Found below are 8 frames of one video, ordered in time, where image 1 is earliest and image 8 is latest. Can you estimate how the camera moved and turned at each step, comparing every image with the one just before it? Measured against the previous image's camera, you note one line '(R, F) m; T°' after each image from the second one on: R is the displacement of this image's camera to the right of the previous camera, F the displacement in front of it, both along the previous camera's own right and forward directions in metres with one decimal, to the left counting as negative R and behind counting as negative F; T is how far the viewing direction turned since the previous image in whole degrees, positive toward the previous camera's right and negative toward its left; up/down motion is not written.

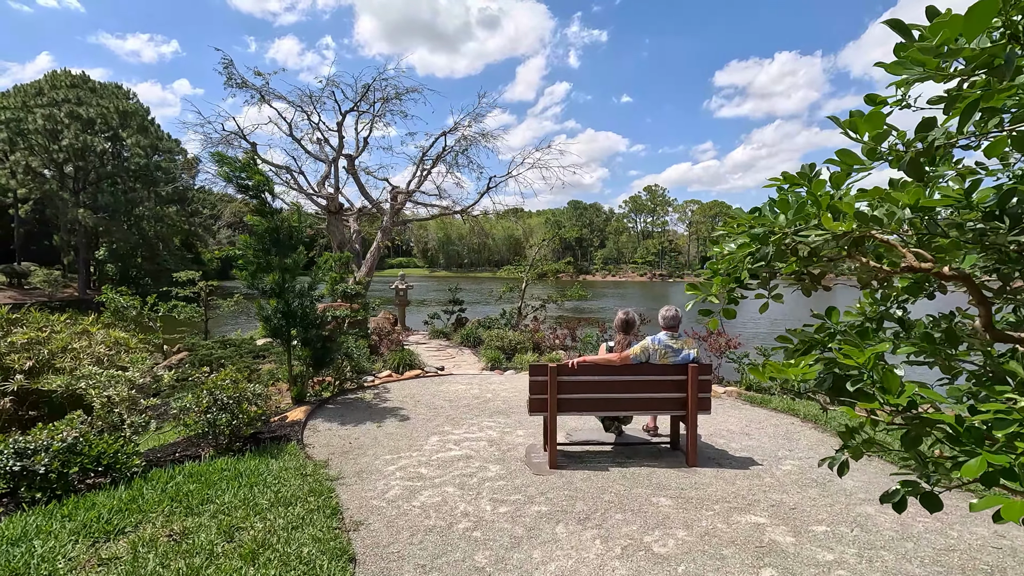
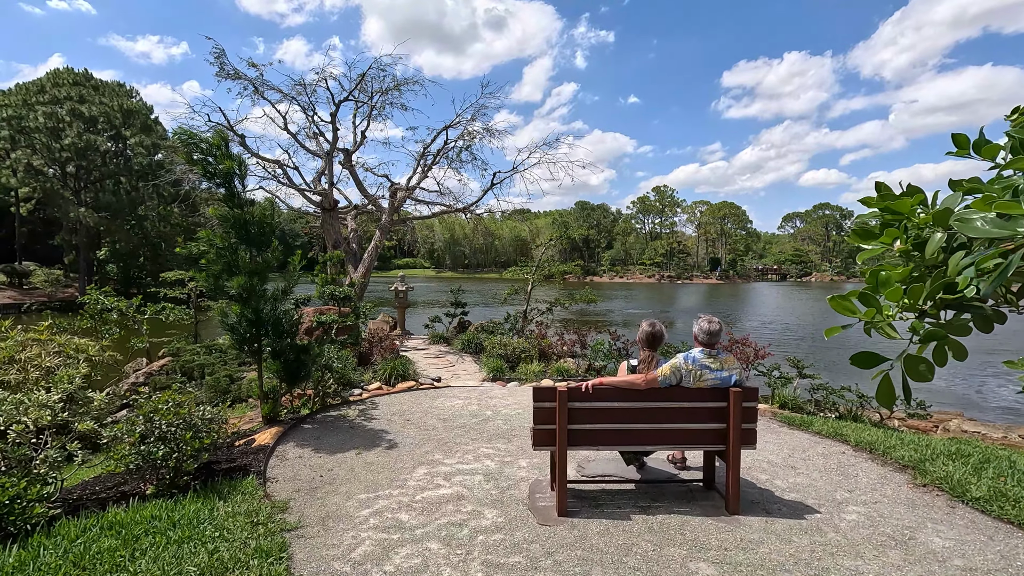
(0.0, +0.7) m; -1°
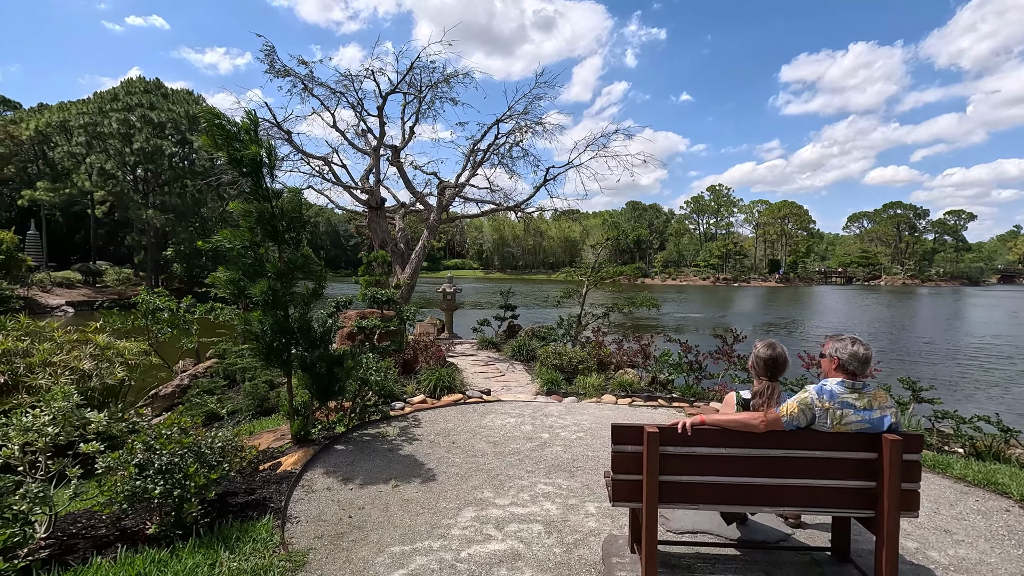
(-0.1, +0.7) m; -5°
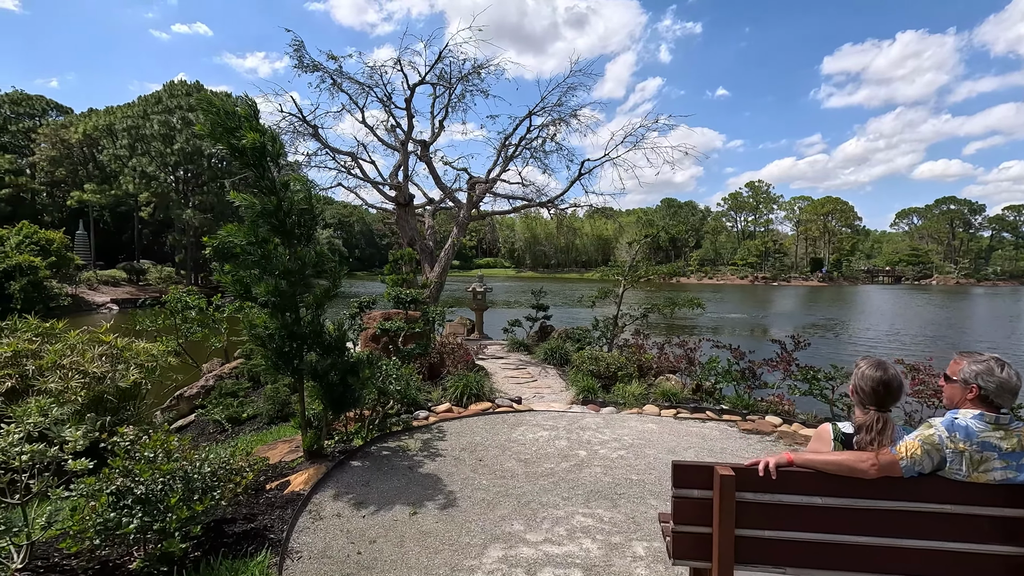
(0.0, +0.5) m; -3°
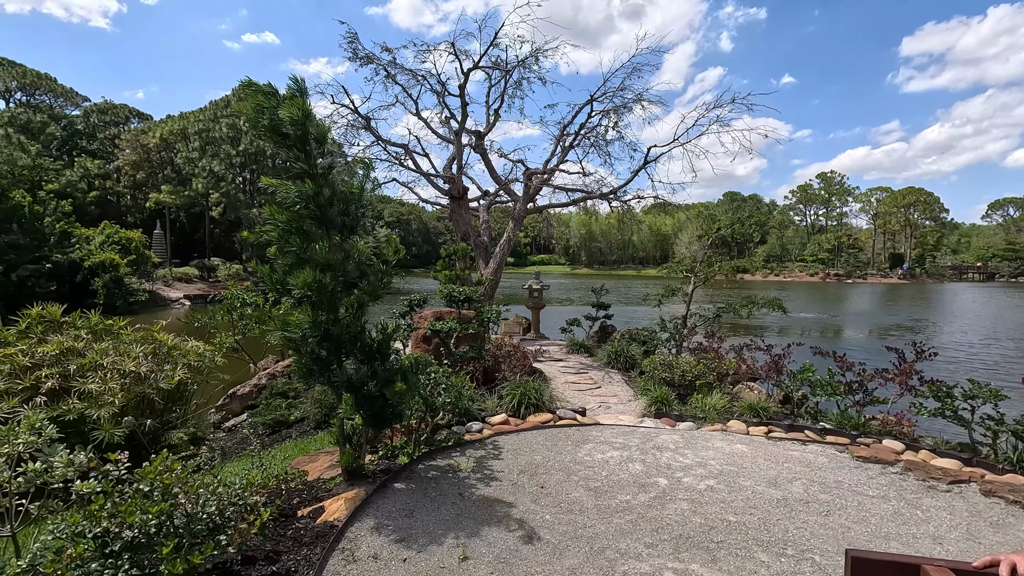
(-0.1, +0.6) m; -6°
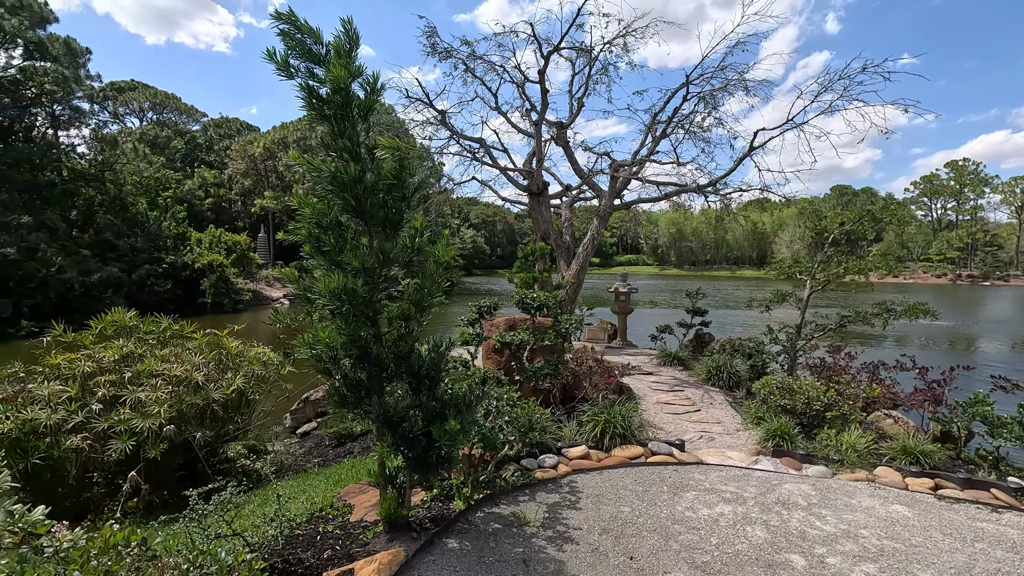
(0.0, +0.8) m; -9°
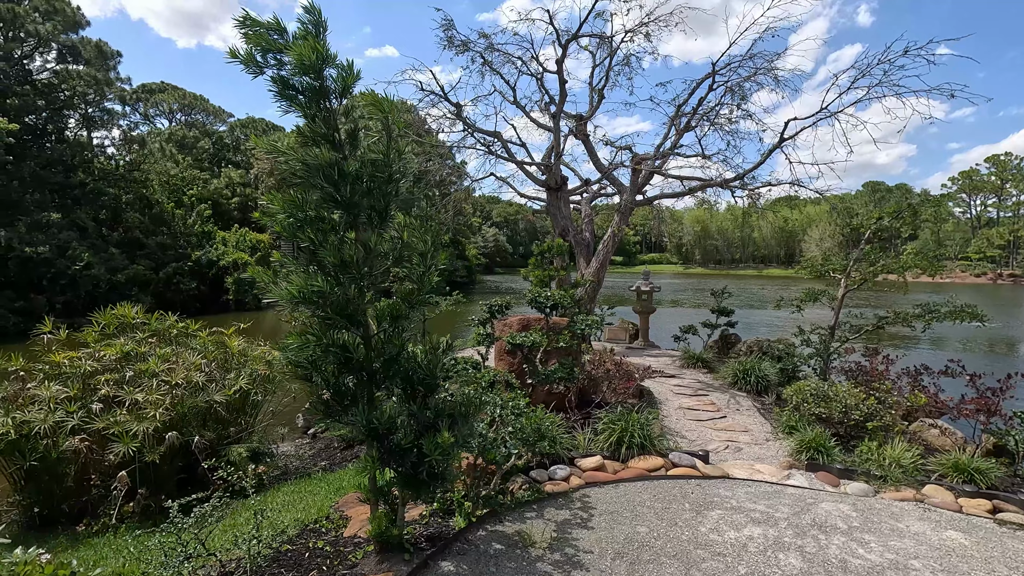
(+0.1, +0.3) m; -2°
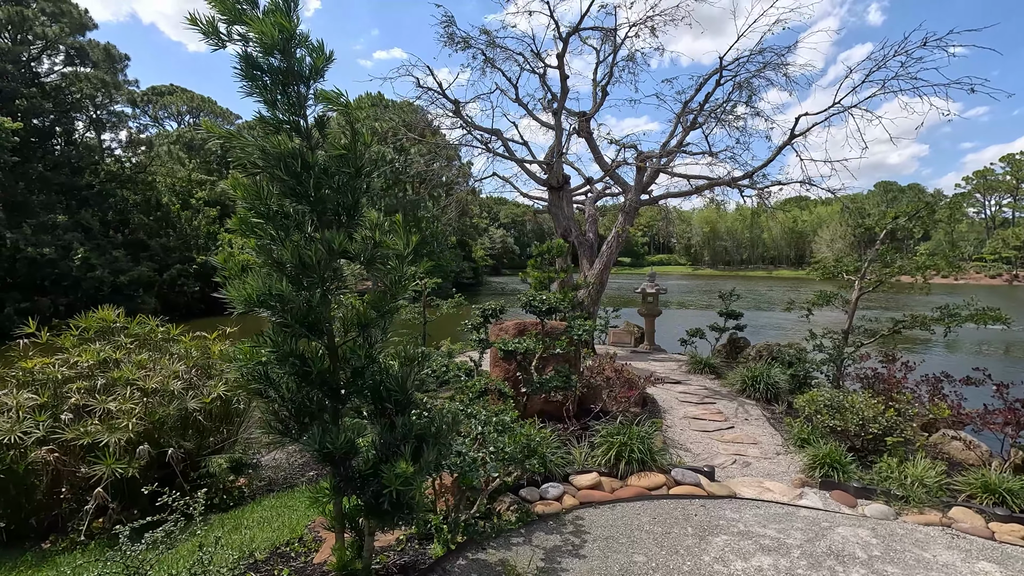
(+0.1, +0.3) m; -1°
